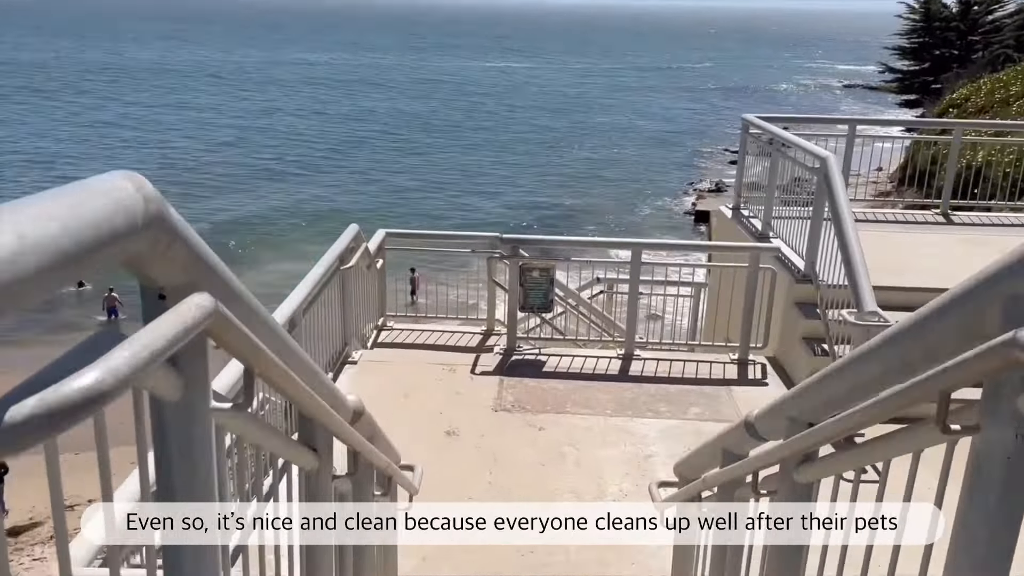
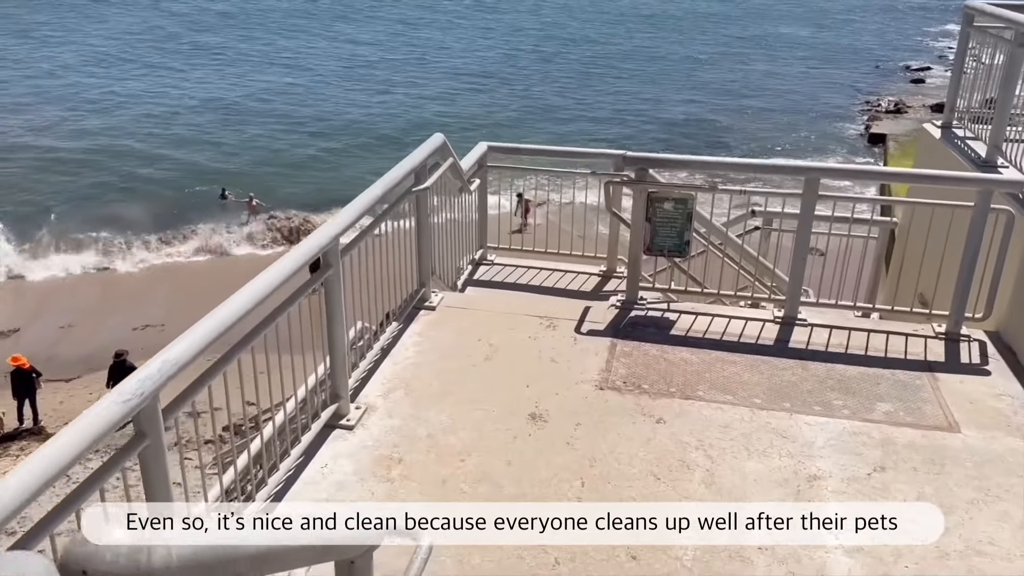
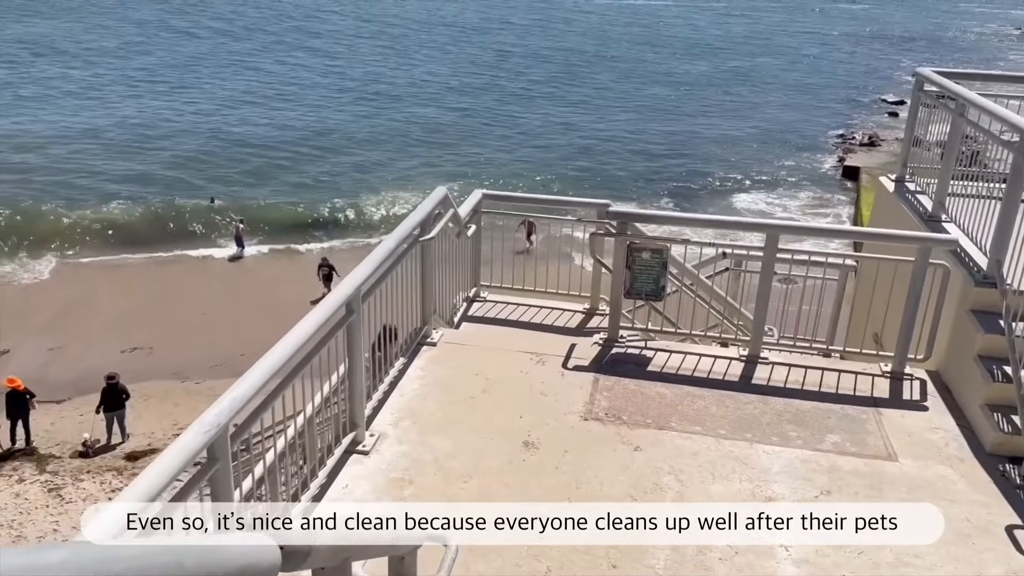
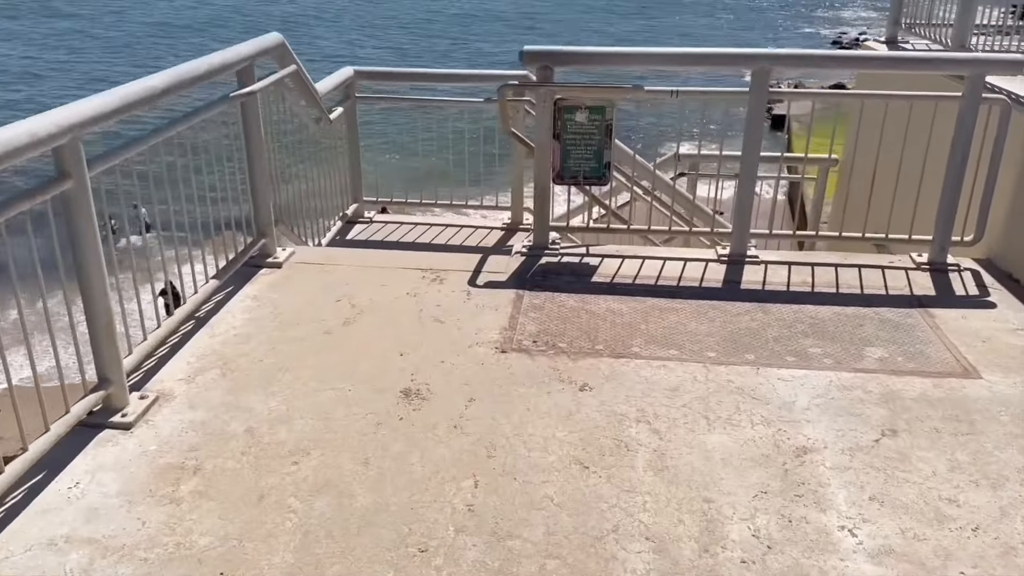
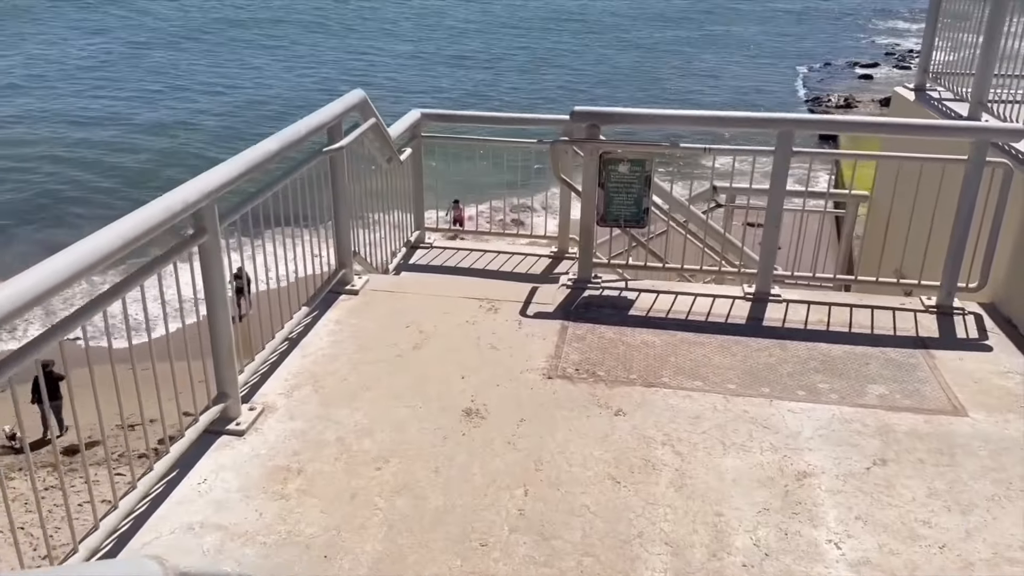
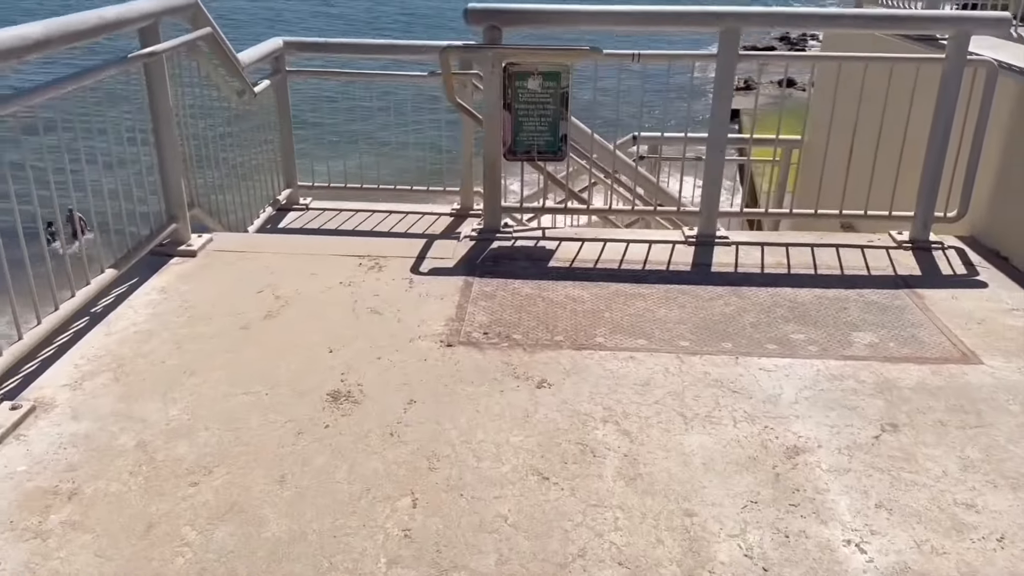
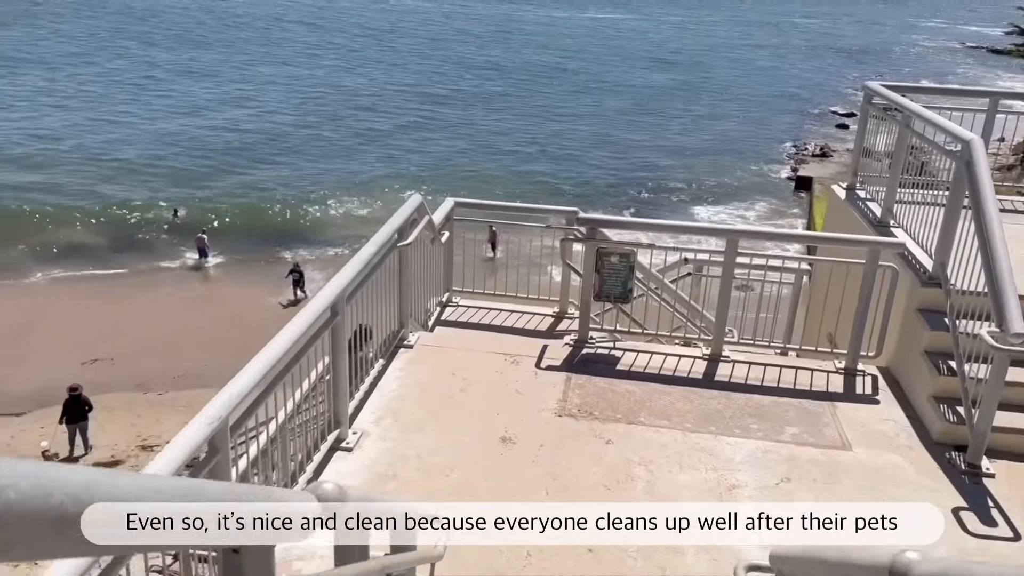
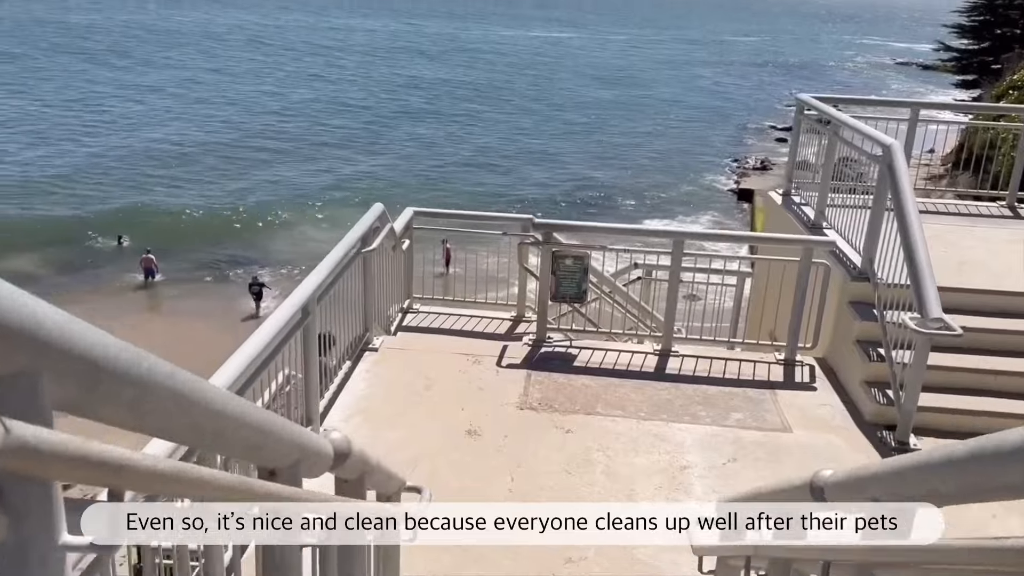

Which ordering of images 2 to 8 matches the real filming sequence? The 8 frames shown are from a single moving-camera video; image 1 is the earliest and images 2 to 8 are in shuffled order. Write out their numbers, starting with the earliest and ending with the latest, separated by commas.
8, 7, 3, 2, 5, 4, 6
